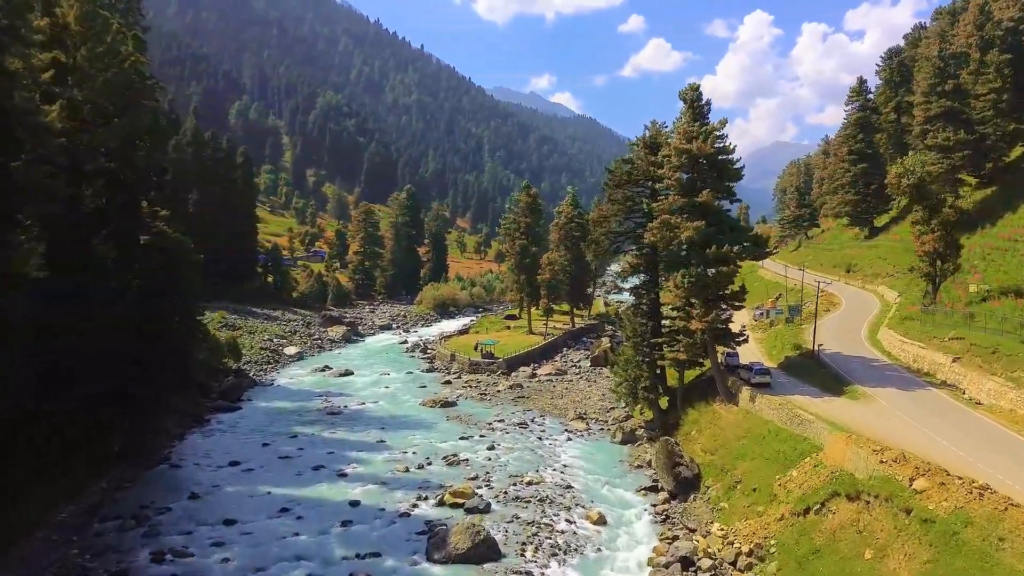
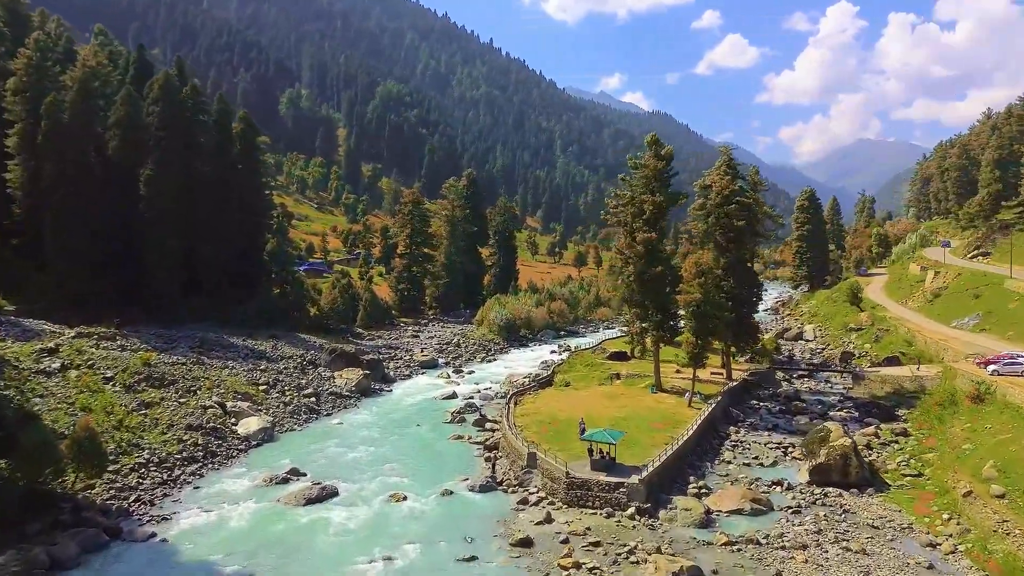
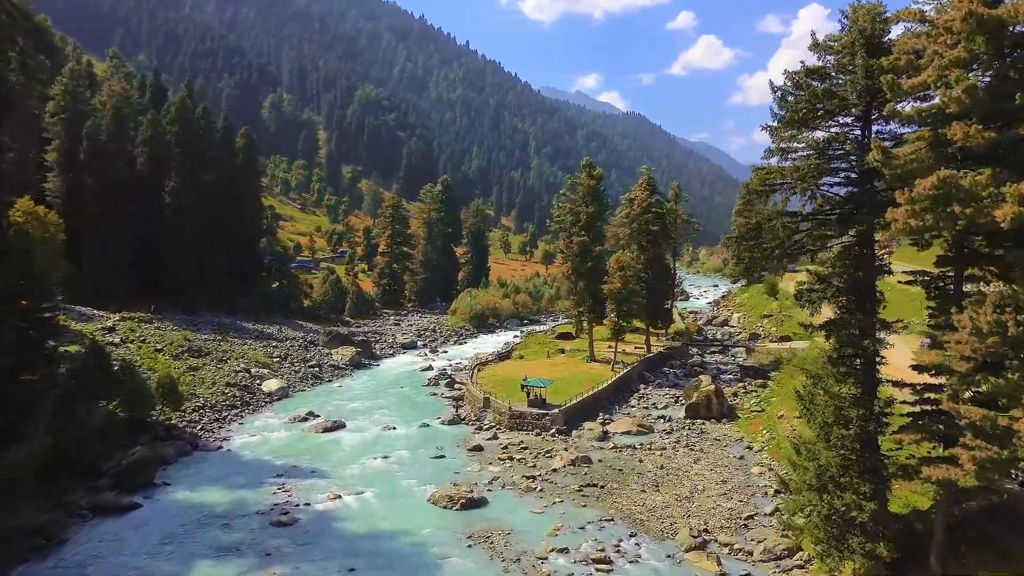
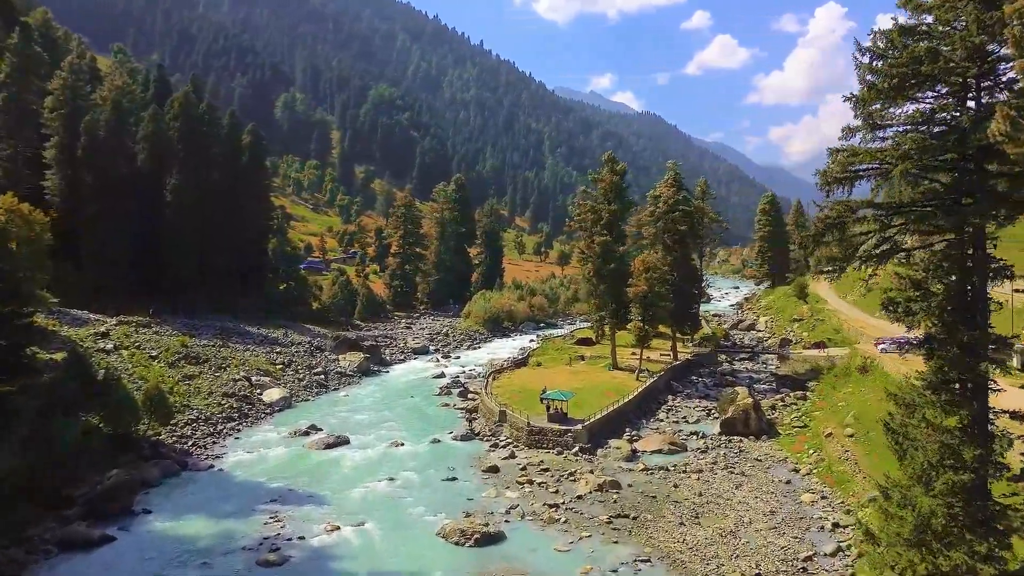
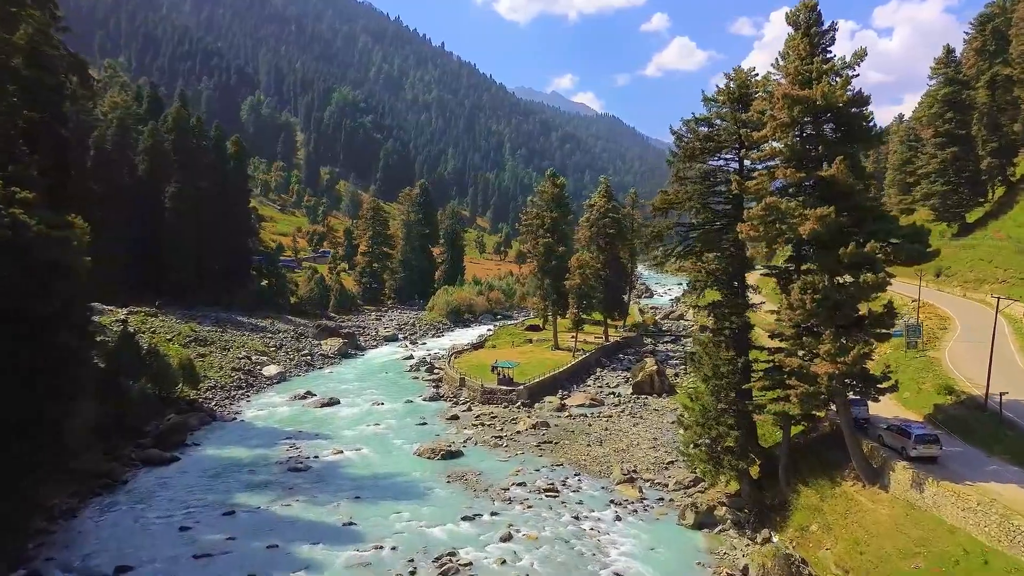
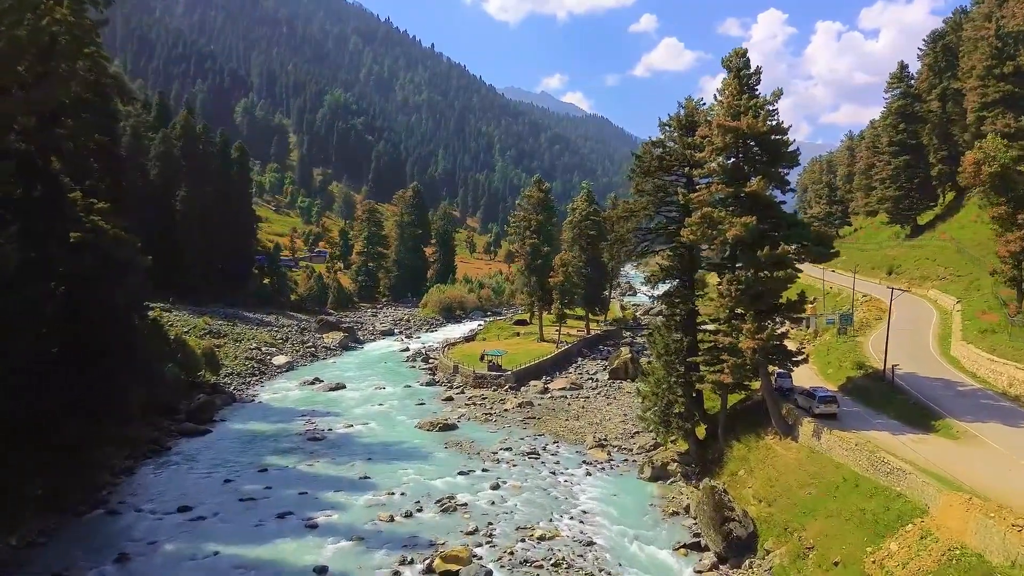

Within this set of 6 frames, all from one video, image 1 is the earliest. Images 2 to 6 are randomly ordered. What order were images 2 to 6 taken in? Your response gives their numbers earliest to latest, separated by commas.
6, 5, 3, 4, 2
